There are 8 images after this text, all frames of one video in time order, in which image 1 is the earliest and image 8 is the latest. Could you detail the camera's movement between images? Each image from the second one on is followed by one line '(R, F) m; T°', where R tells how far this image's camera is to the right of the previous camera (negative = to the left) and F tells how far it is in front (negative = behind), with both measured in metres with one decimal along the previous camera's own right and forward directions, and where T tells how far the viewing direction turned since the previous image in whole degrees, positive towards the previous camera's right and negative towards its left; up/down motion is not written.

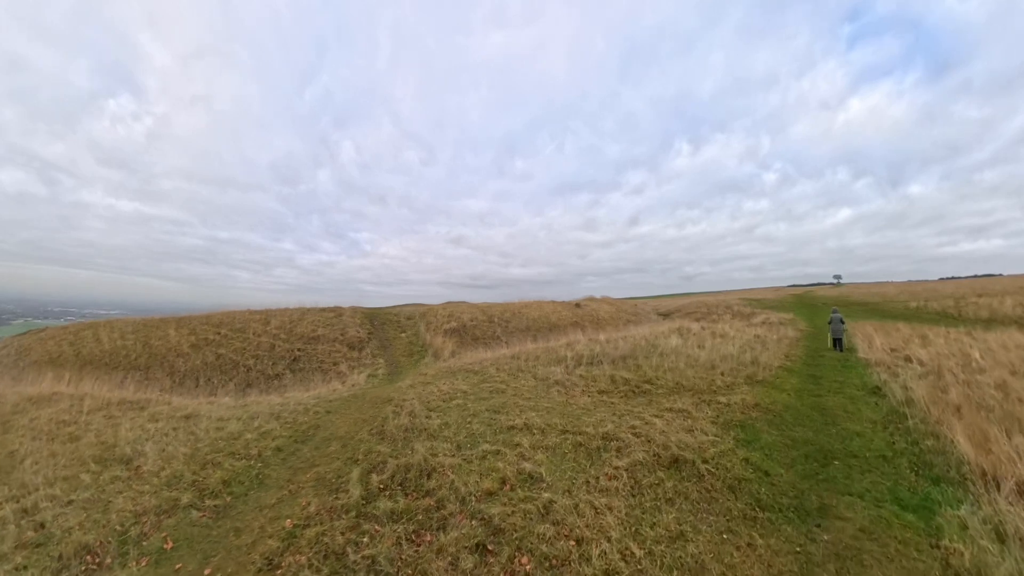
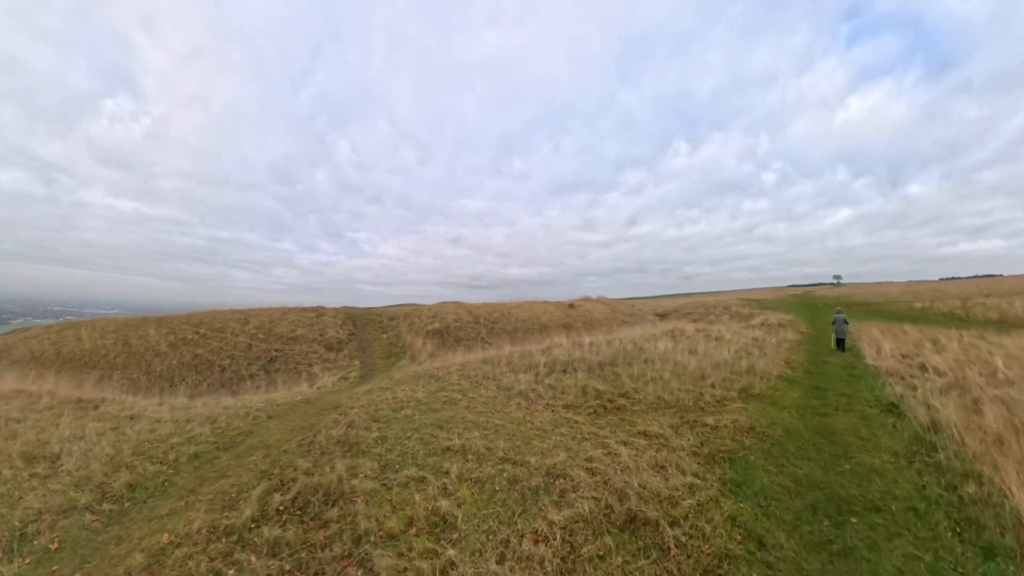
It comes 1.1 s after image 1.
(+1.0, +1.6) m; 0°
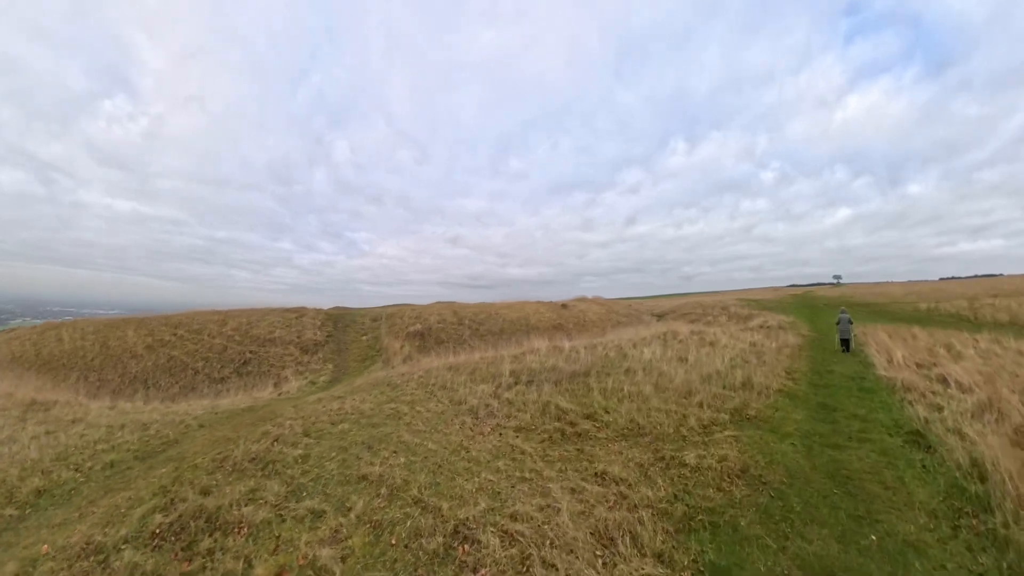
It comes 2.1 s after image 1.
(+1.1, +1.7) m; 0°
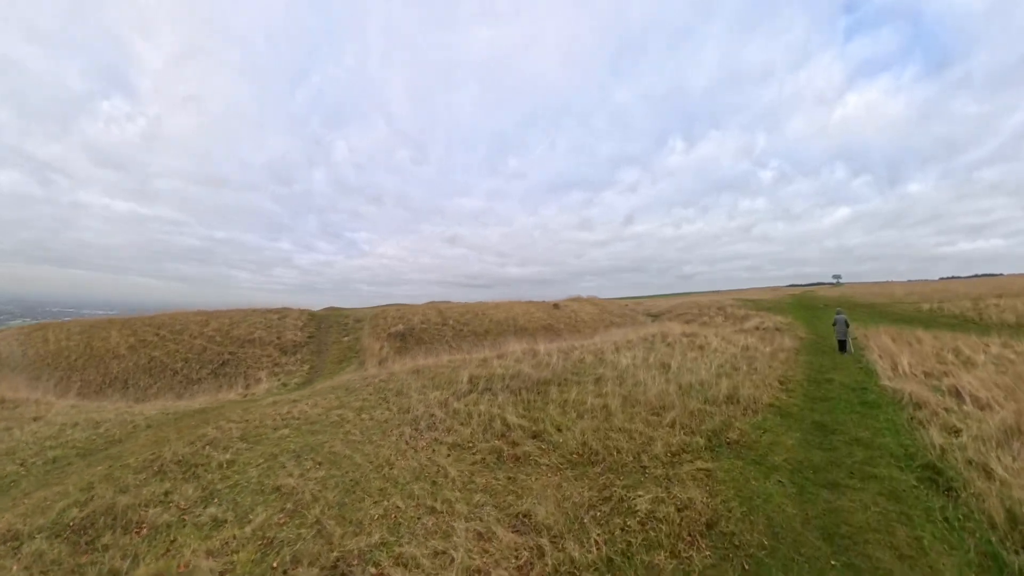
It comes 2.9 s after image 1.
(+1.1, +1.4) m; 0°
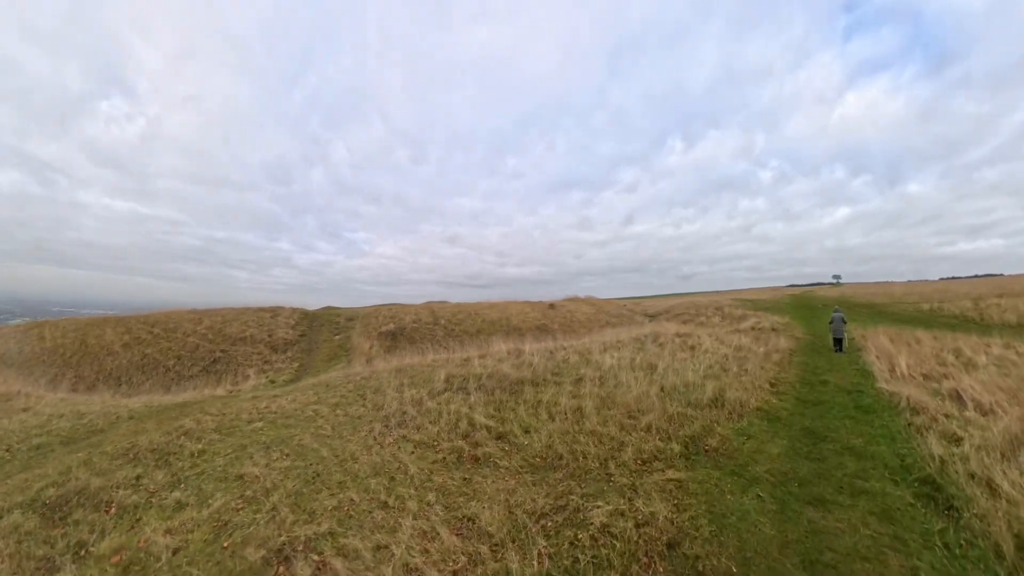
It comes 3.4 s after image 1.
(+0.6, +0.6) m; 0°
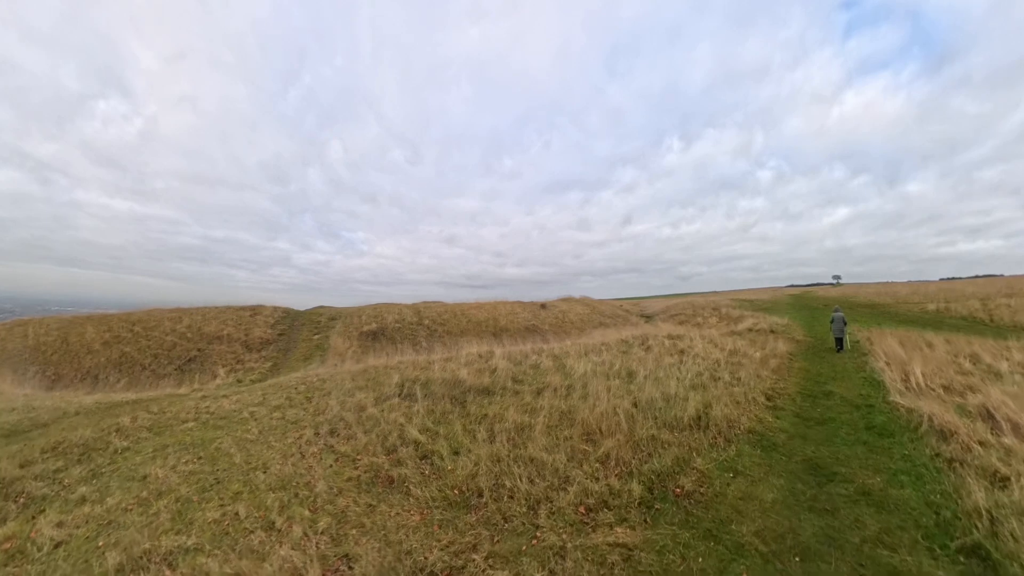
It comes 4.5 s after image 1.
(+1.1, +1.6) m; 0°
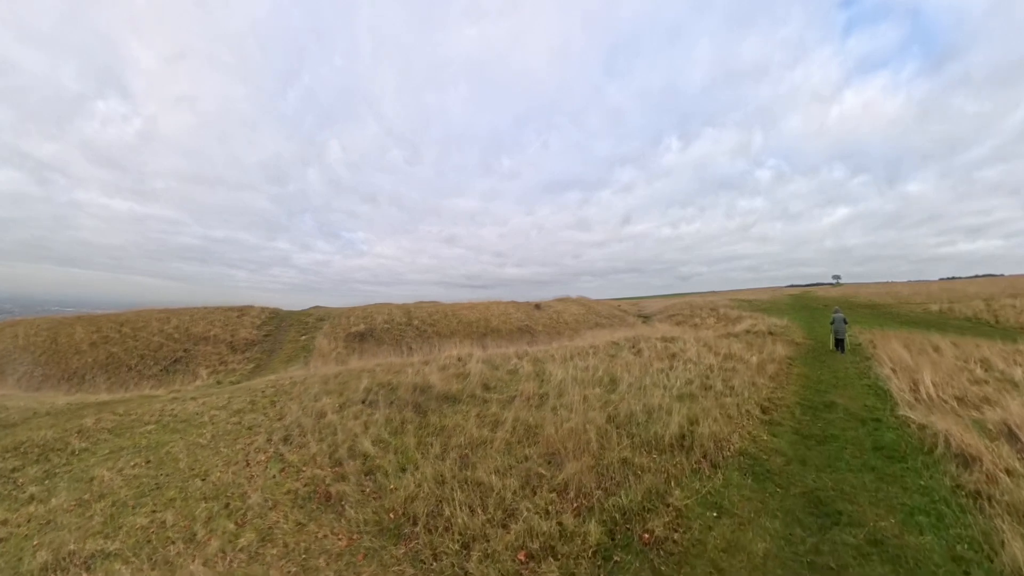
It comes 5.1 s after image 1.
(+0.7, +1.0) m; 0°
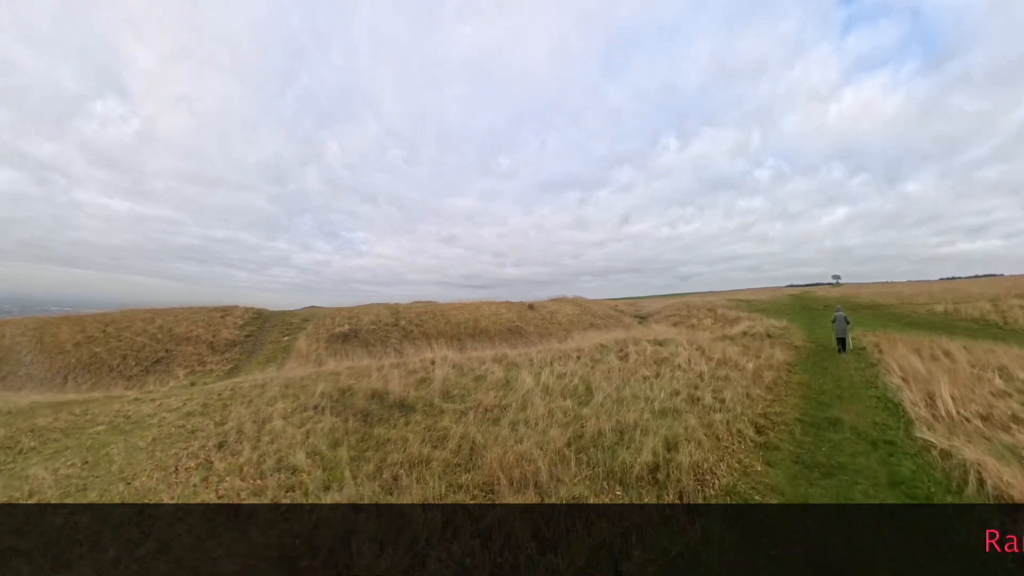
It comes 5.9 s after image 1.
(+0.9, +1.2) m; 0°
